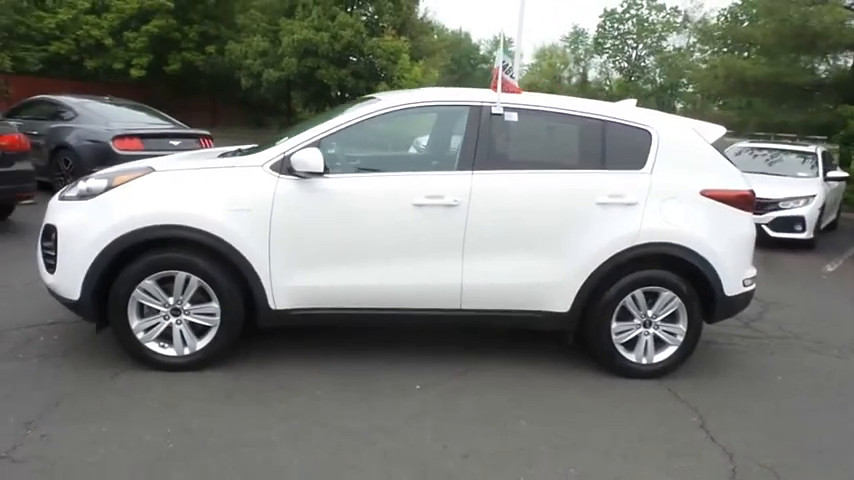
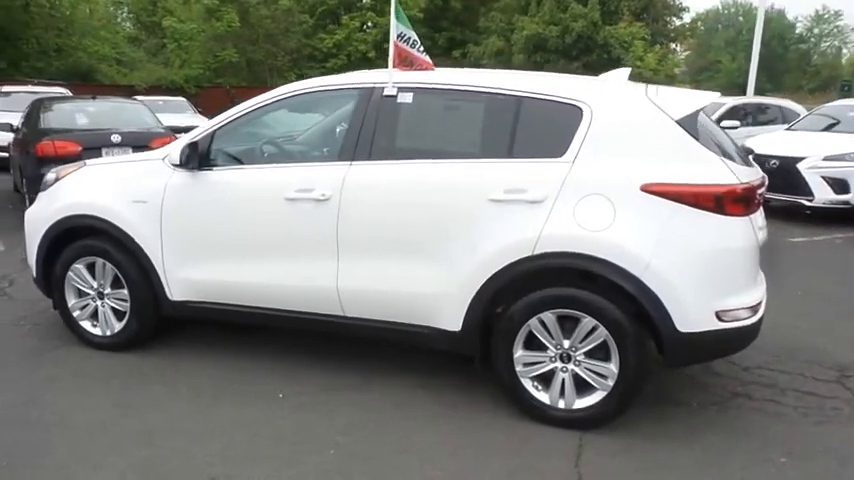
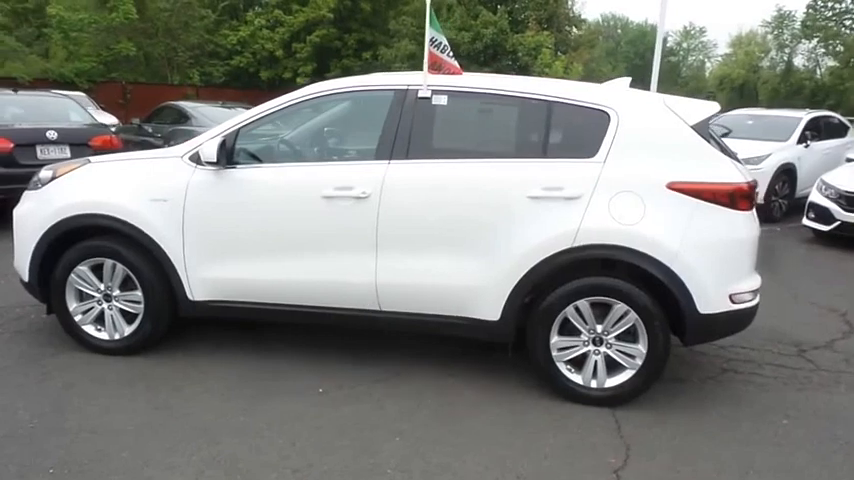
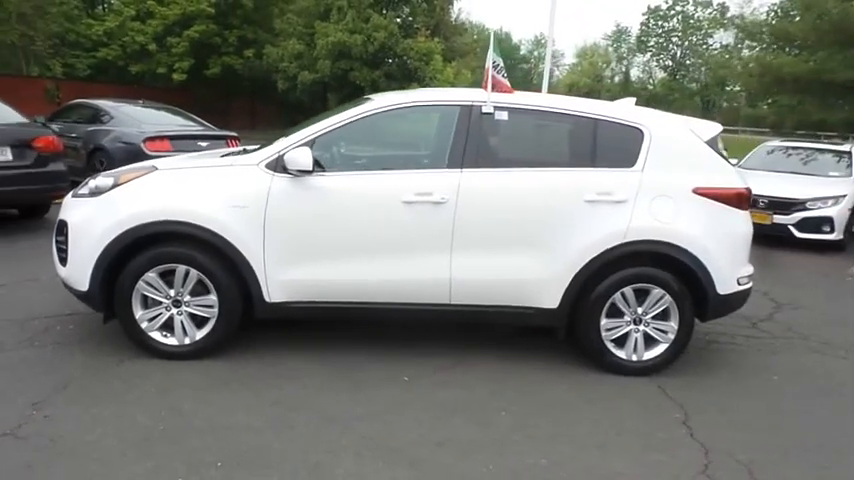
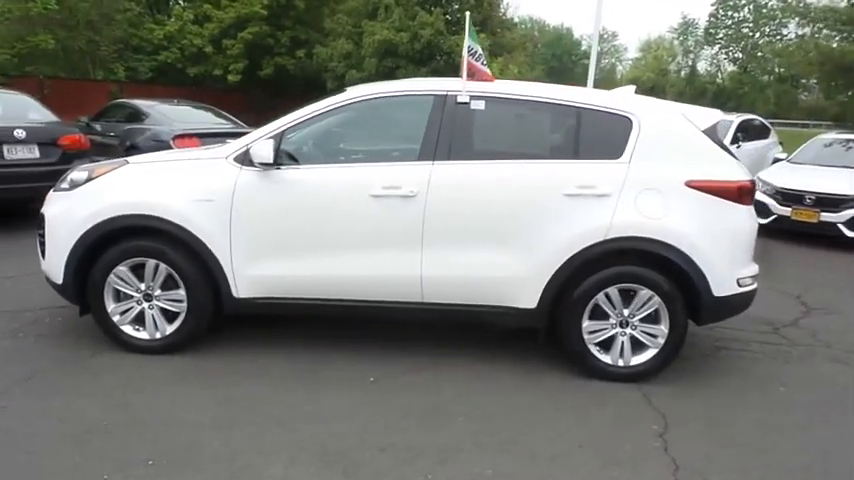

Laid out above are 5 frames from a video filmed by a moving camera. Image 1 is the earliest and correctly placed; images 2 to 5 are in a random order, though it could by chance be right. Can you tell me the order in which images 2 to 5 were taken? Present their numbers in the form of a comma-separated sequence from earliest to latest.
4, 5, 3, 2
